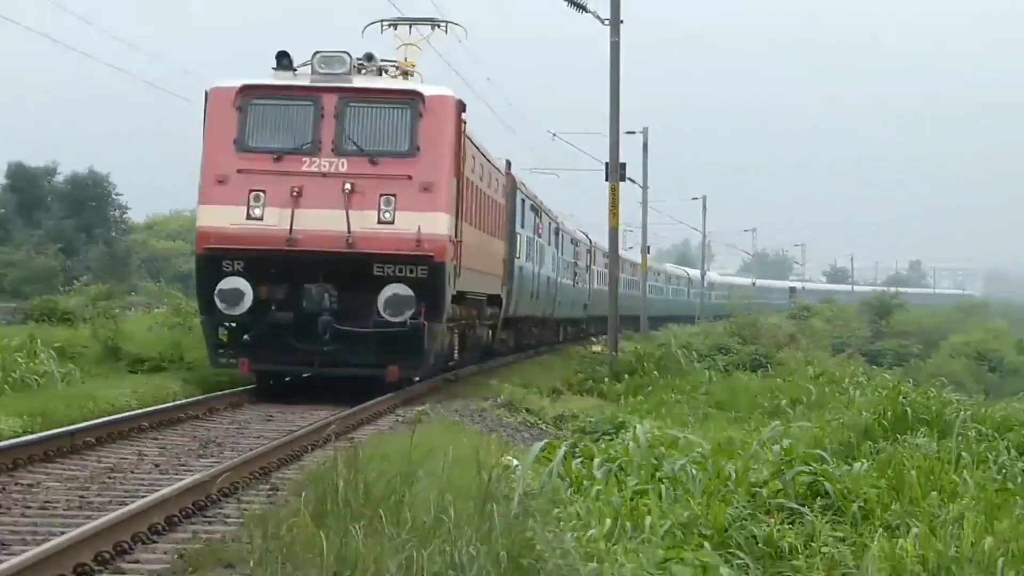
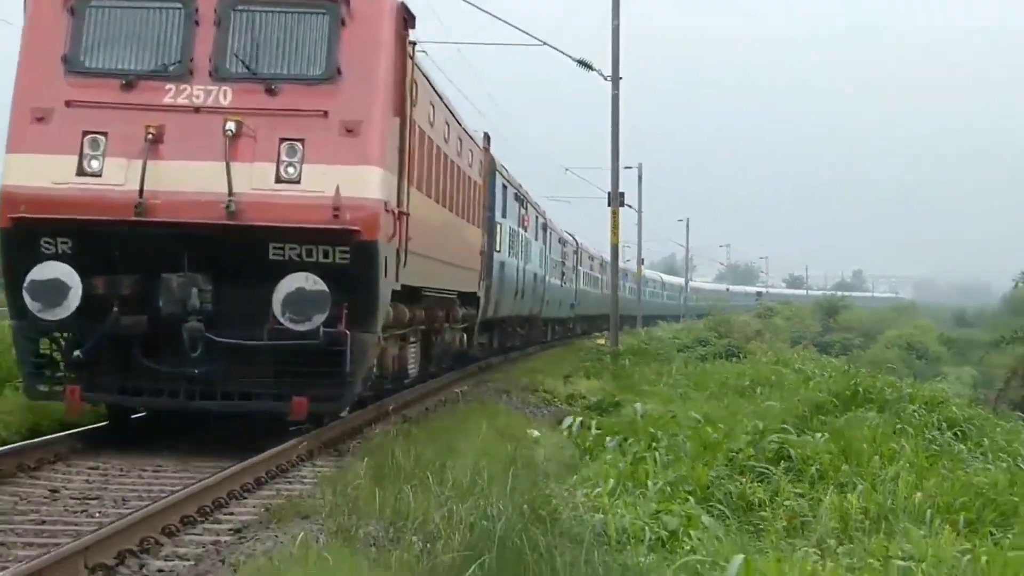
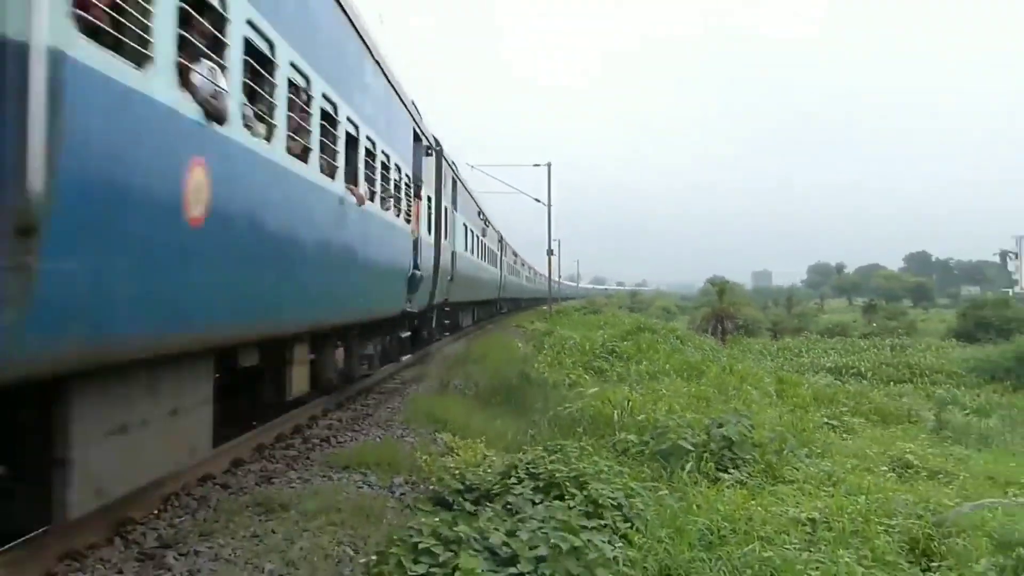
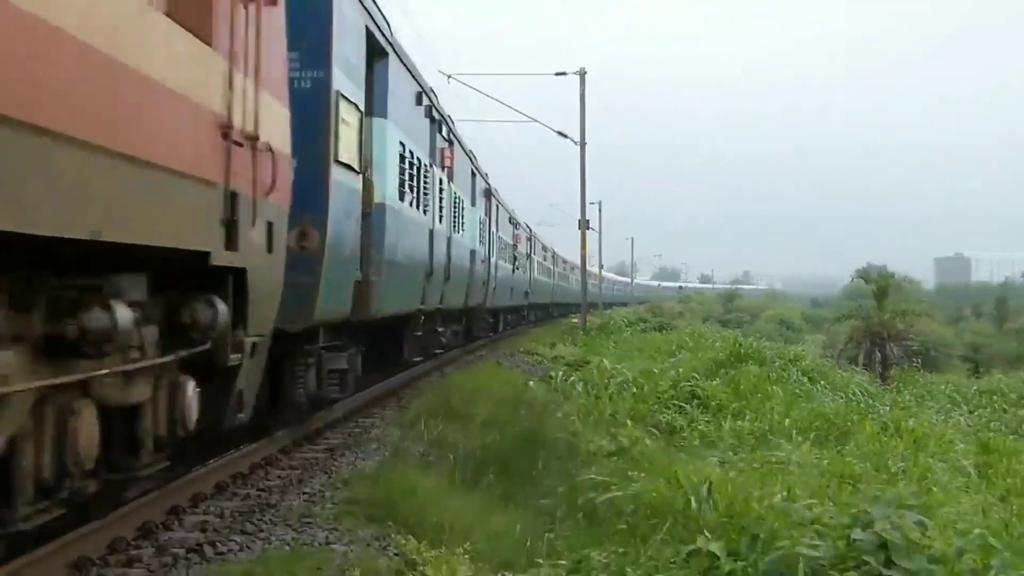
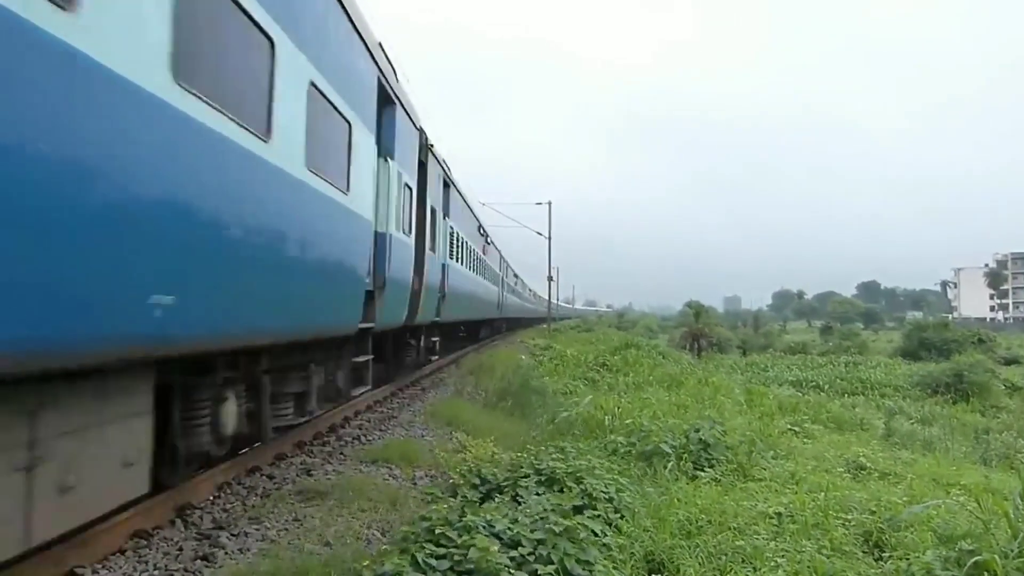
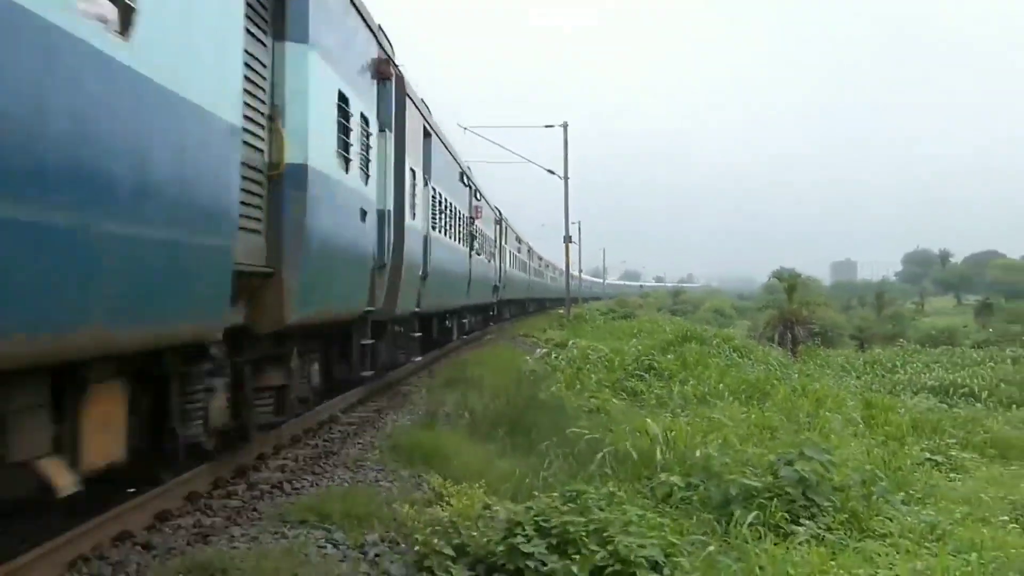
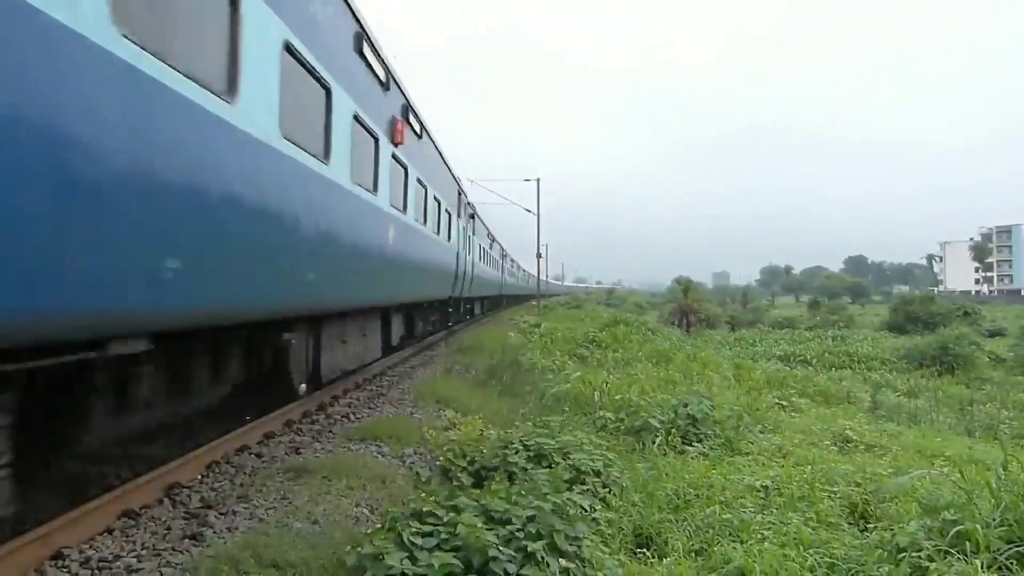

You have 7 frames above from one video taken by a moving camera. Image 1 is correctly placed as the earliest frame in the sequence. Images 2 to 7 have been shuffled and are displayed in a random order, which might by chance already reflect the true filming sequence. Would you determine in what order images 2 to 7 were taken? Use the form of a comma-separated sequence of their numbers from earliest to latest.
2, 4, 6, 3, 7, 5
